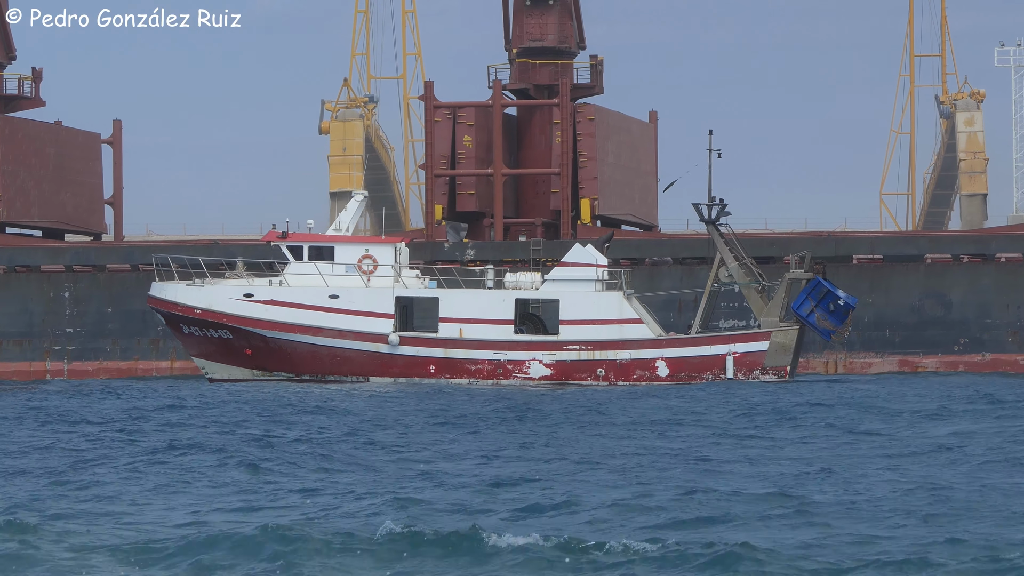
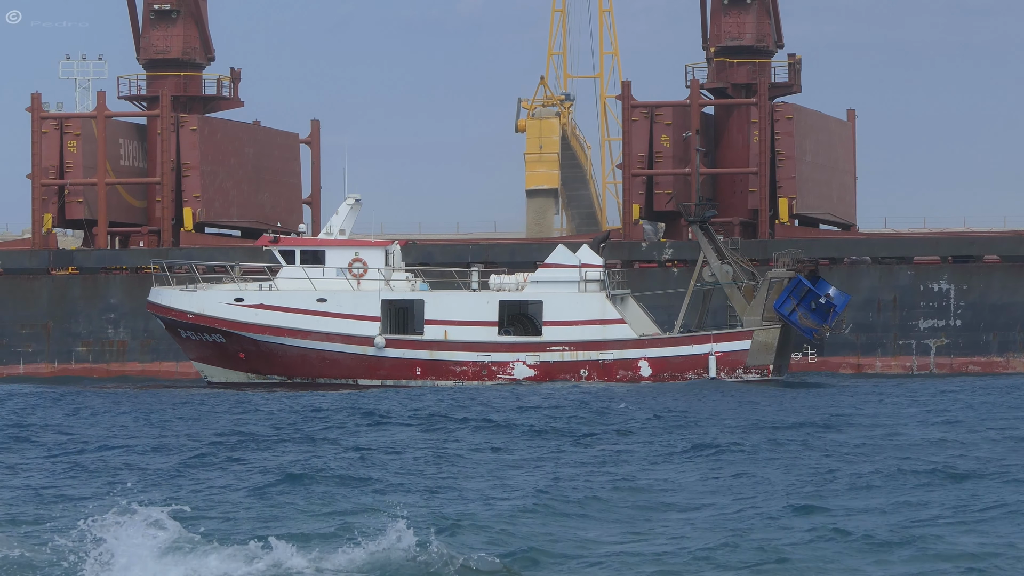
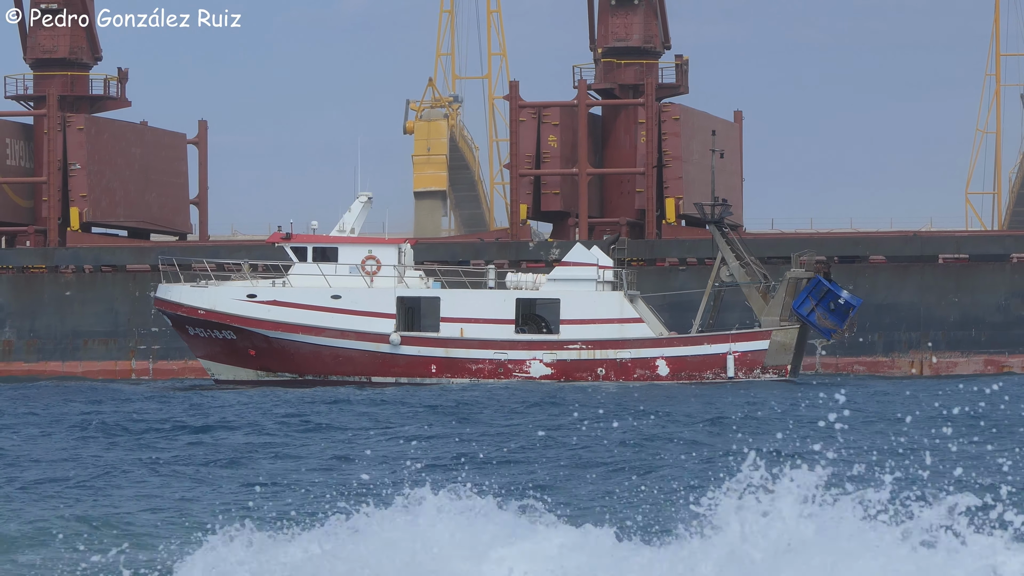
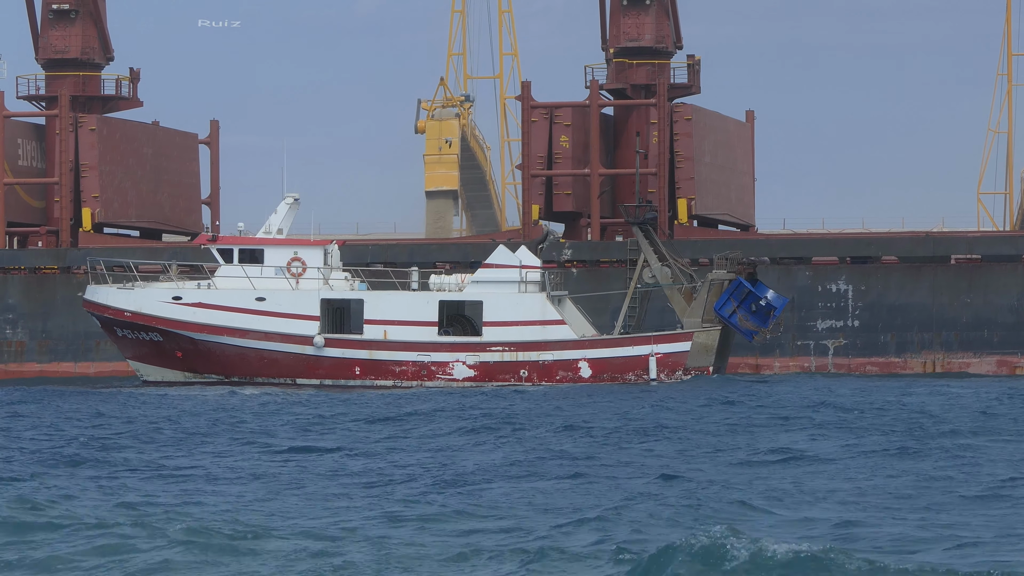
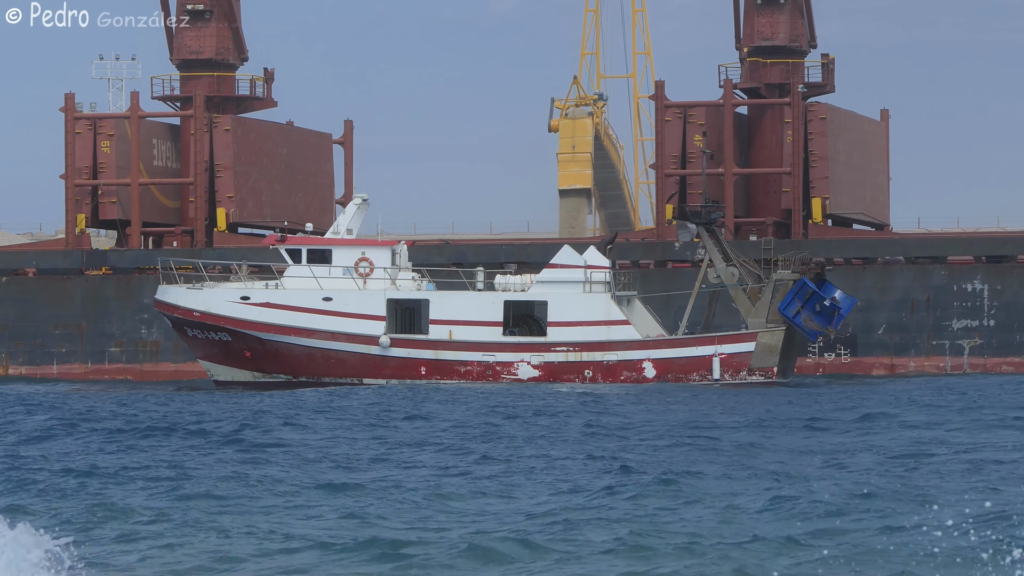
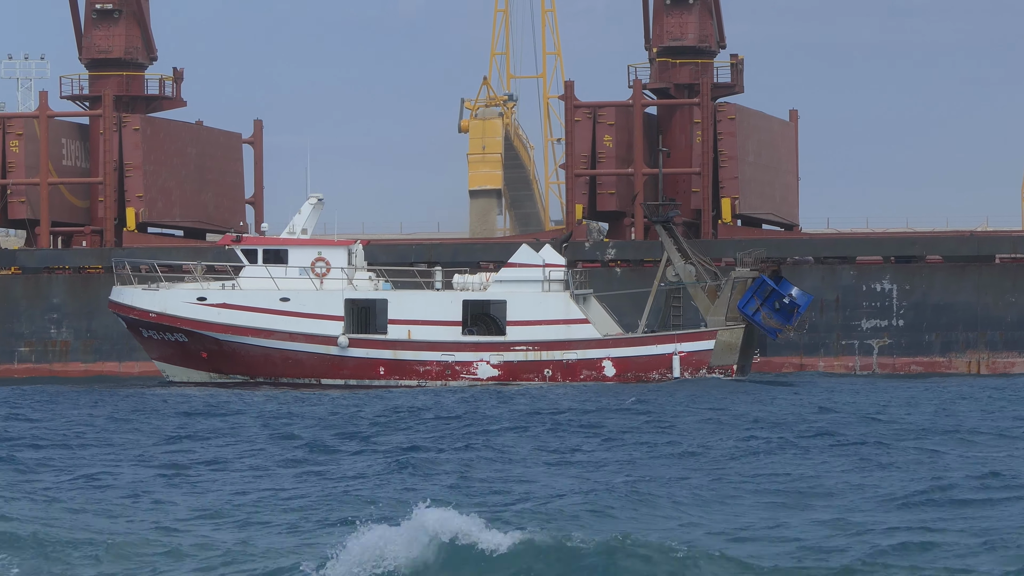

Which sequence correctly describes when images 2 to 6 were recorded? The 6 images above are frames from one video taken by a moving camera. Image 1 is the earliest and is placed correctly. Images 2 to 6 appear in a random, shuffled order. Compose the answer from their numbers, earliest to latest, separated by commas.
3, 4, 6, 2, 5
